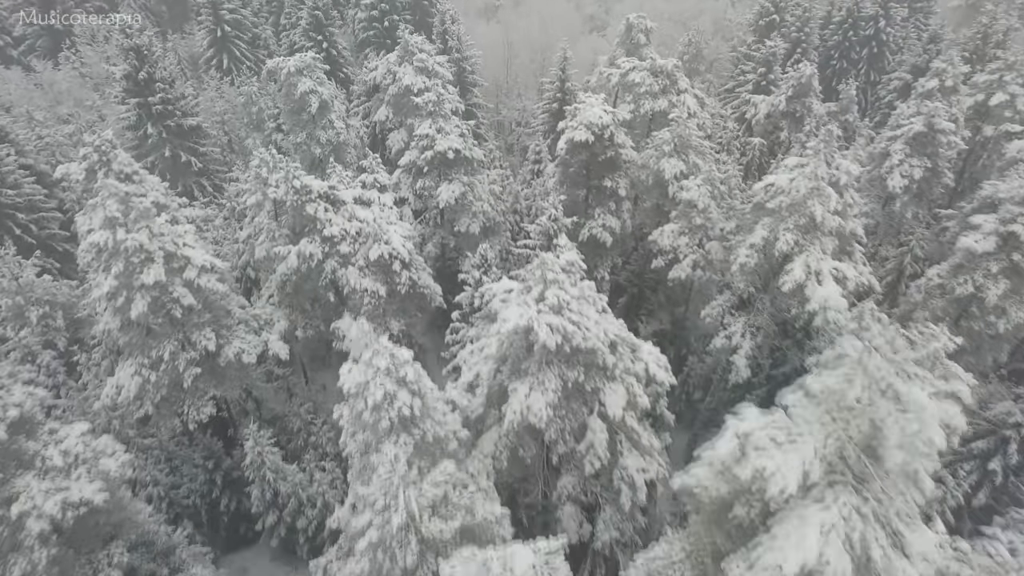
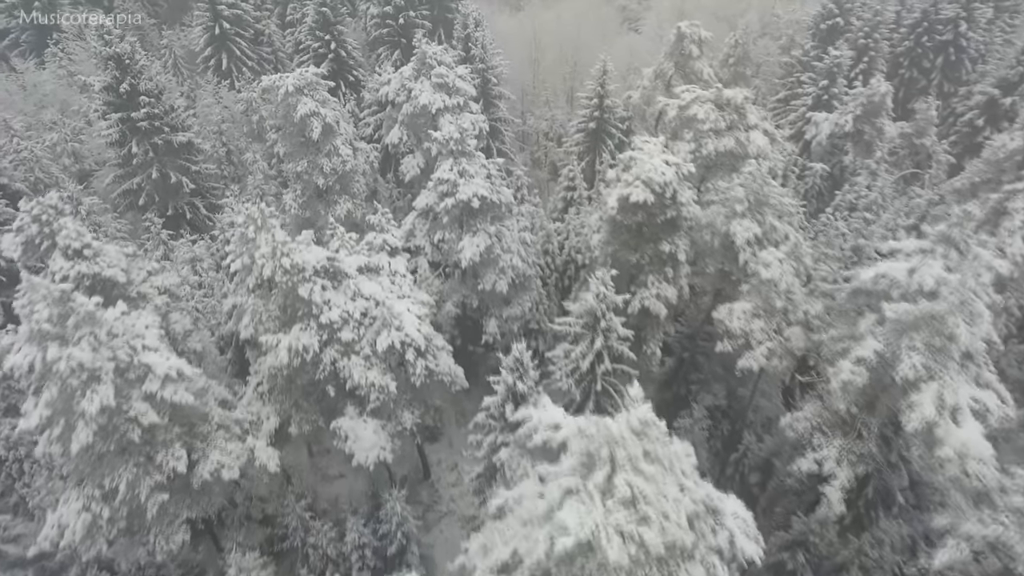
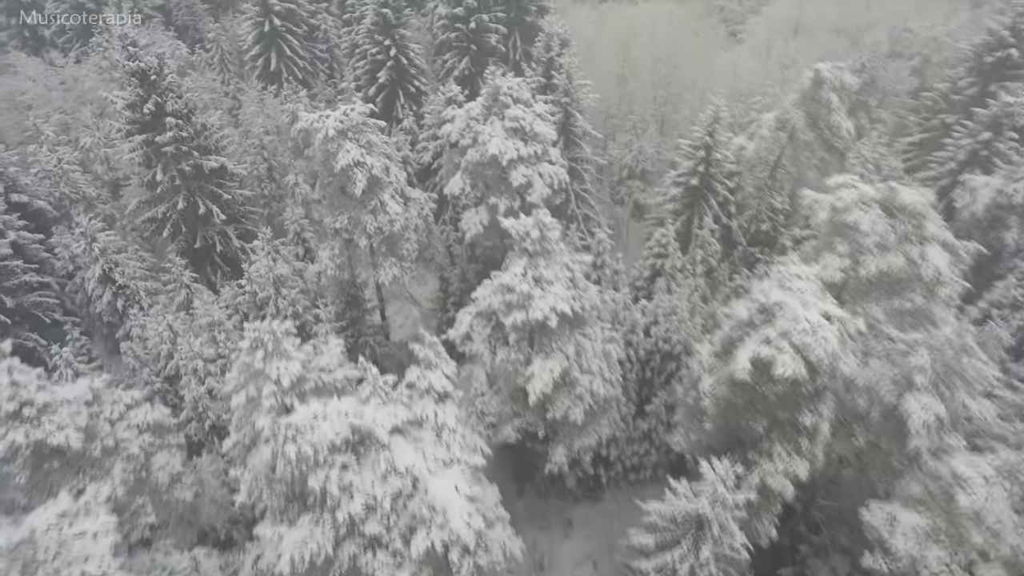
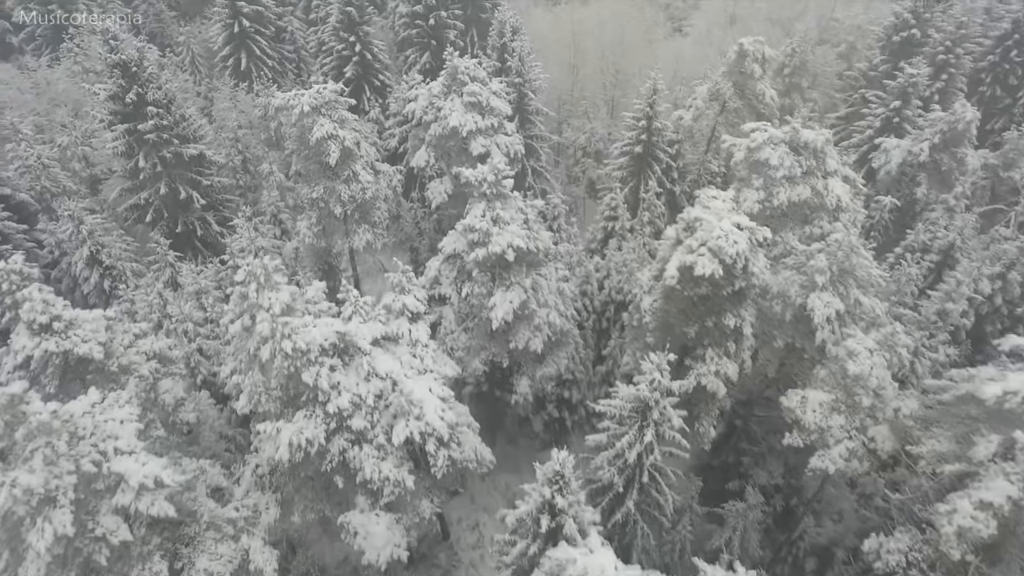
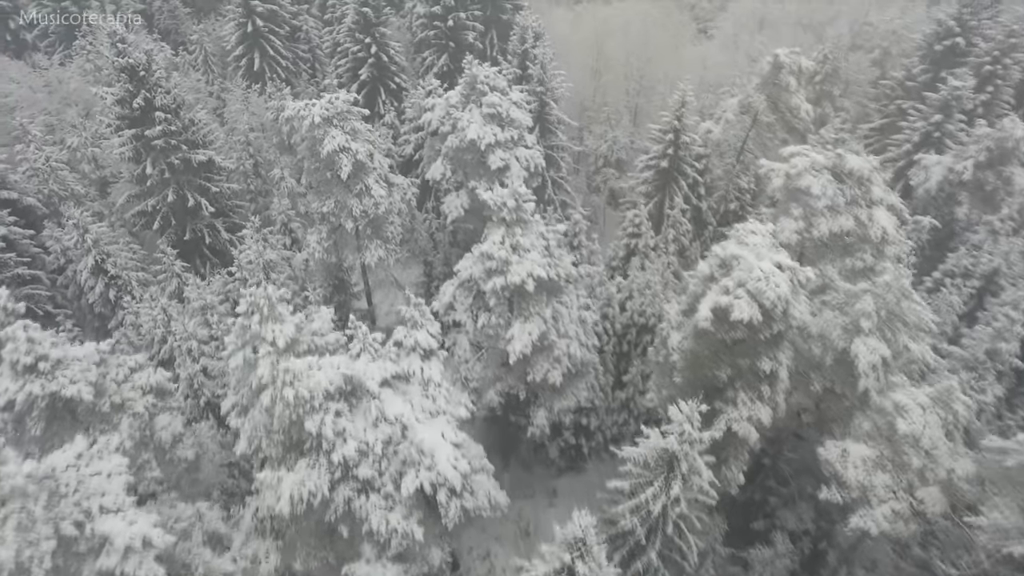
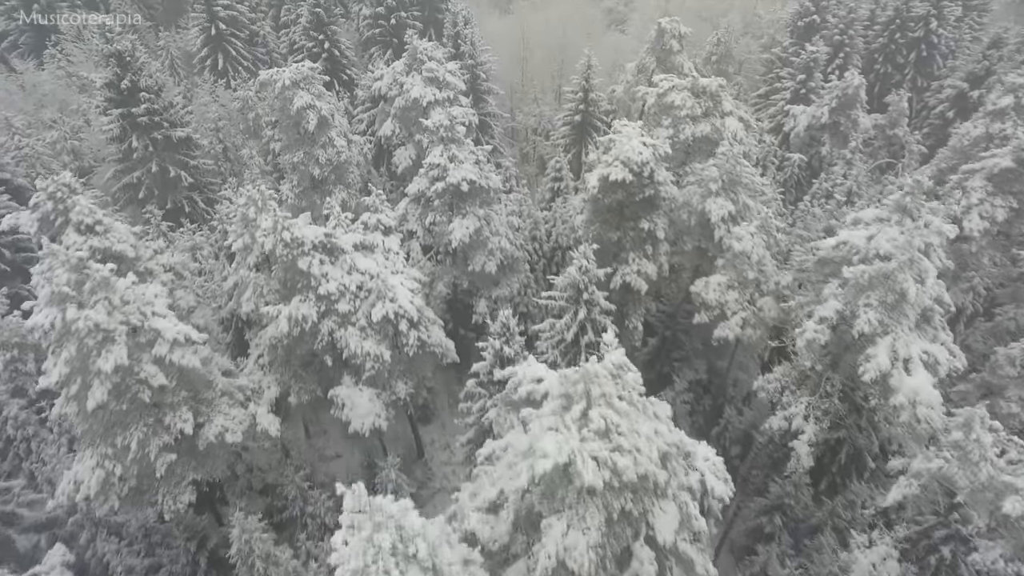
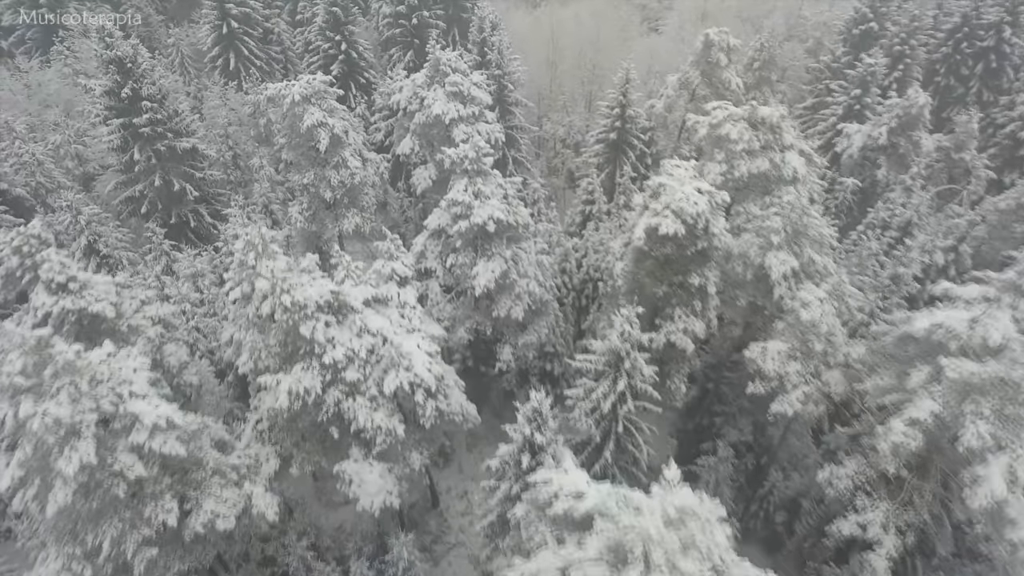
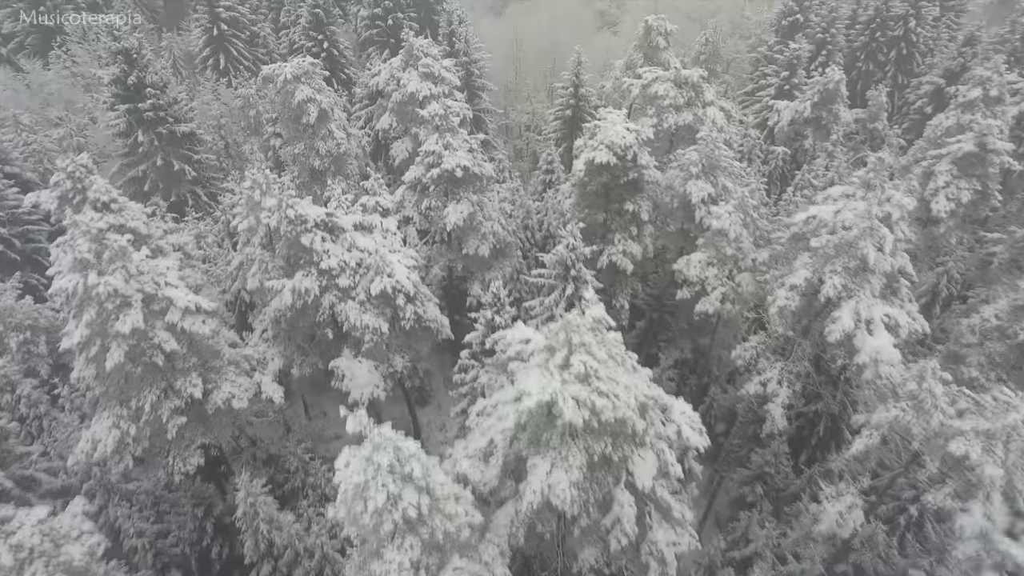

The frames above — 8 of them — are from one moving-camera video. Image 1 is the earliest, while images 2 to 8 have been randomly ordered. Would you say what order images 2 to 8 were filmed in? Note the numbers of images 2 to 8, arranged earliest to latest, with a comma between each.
8, 6, 2, 7, 4, 5, 3
